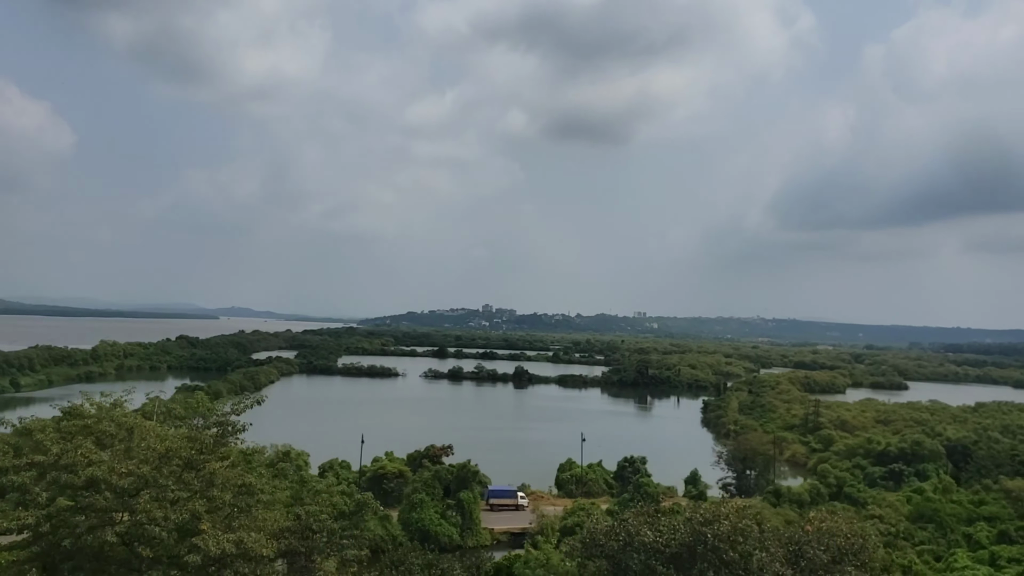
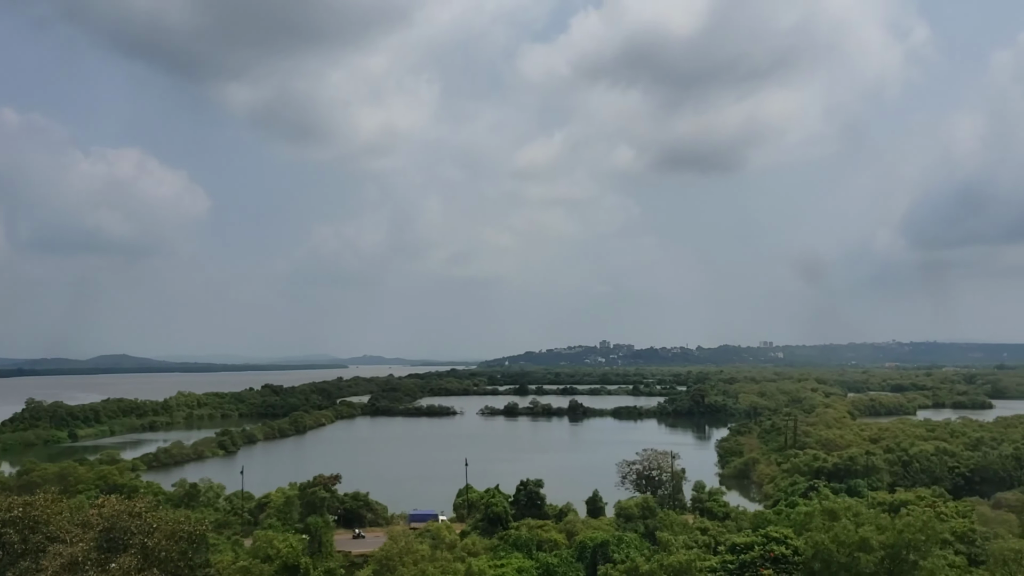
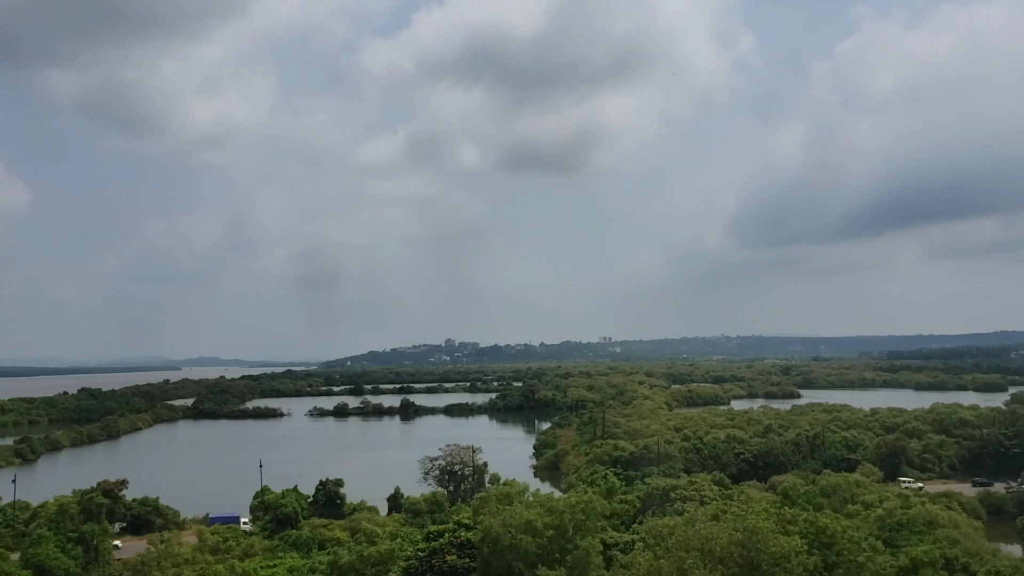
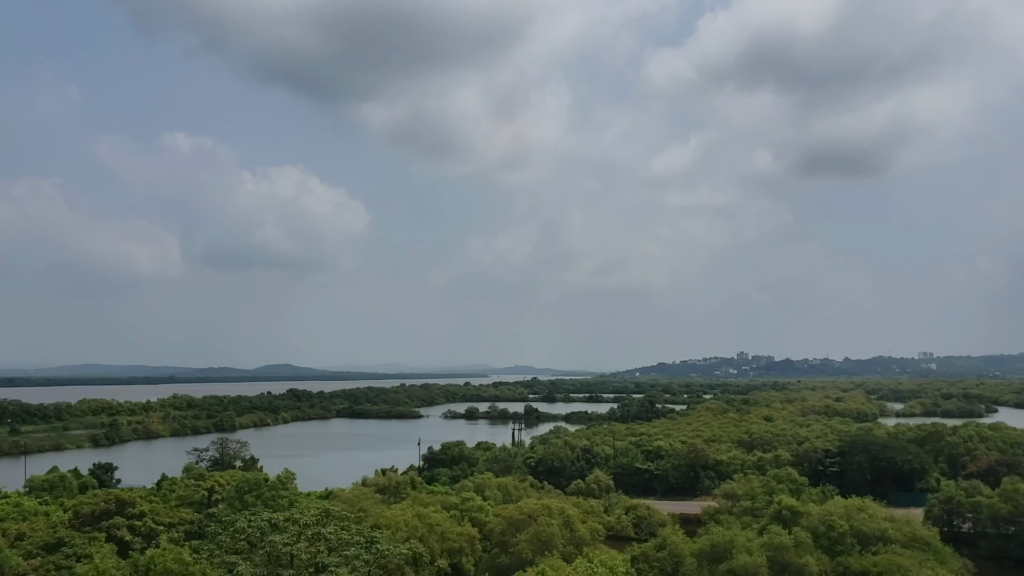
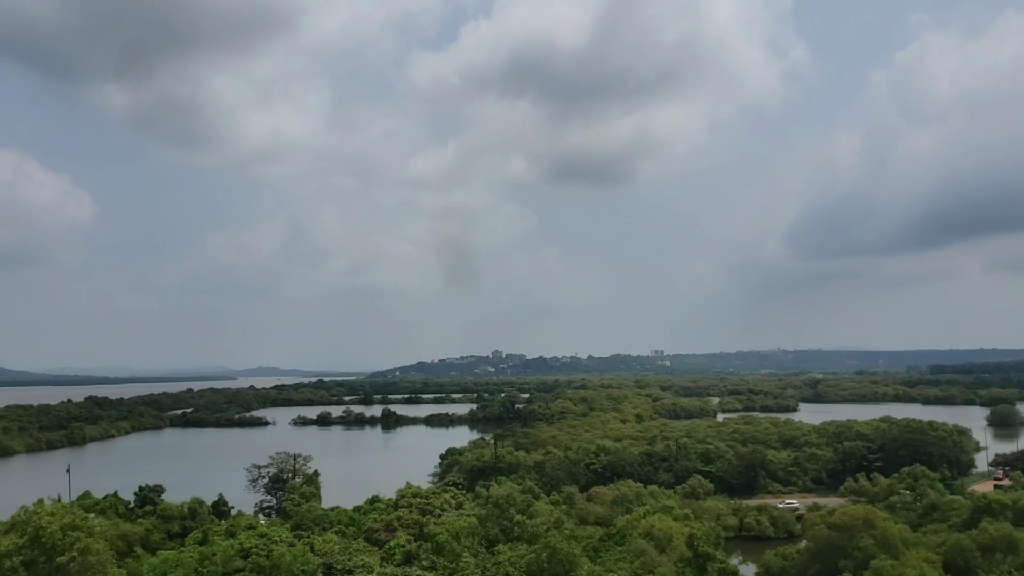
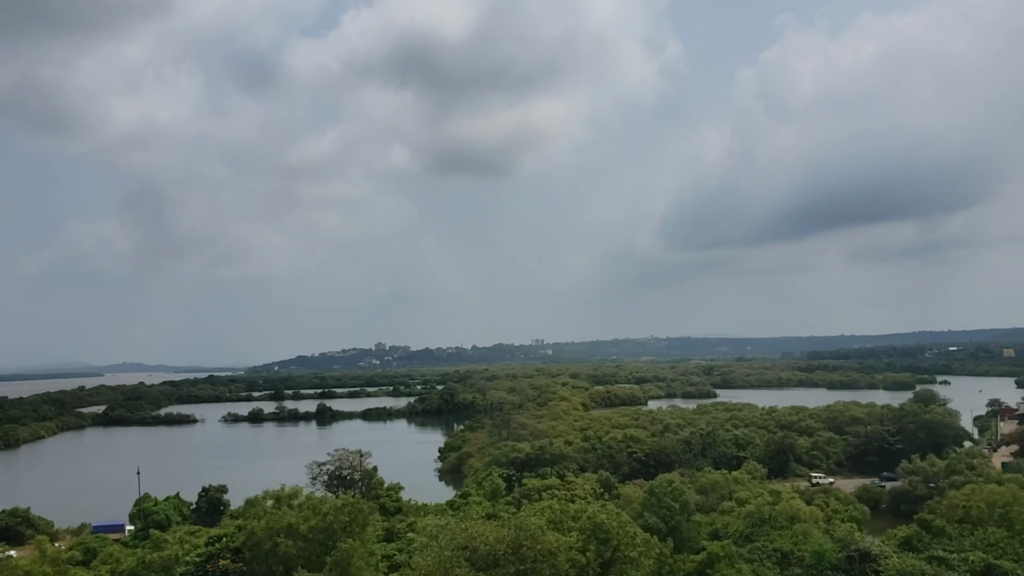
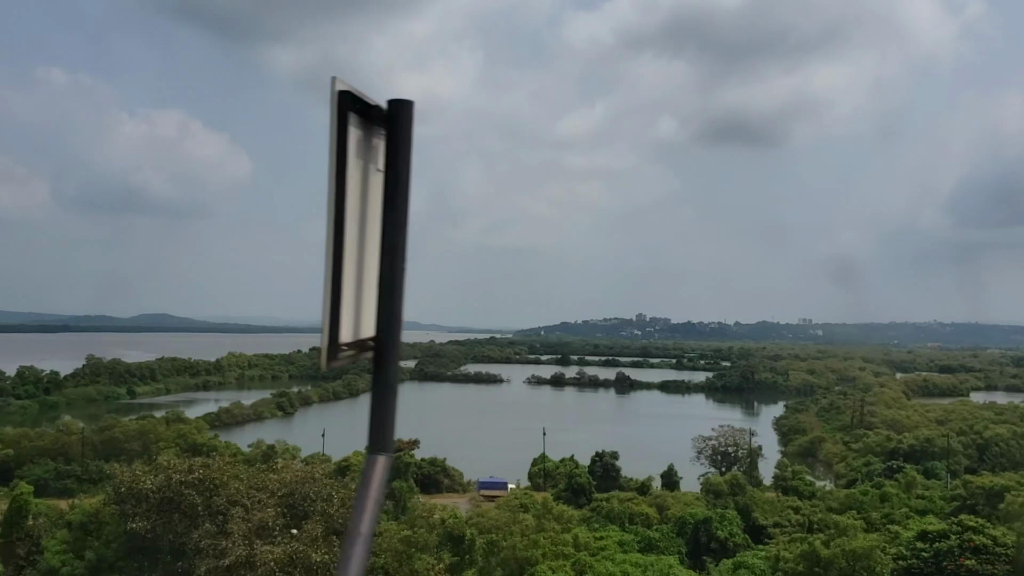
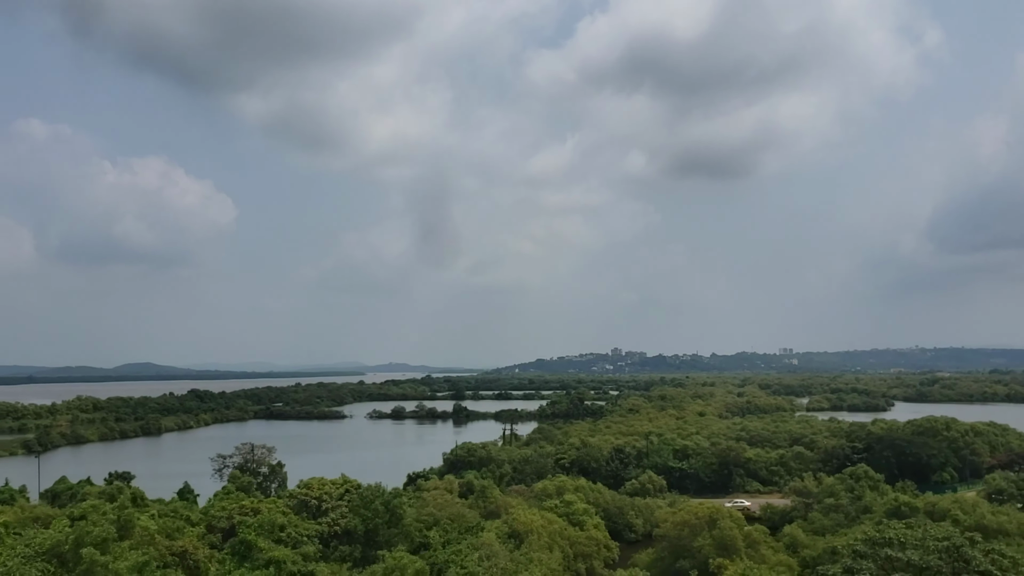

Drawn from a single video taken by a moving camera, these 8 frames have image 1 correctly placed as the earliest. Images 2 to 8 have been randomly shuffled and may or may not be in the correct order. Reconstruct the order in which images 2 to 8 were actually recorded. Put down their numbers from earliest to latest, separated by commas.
7, 2, 3, 6, 5, 8, 4
